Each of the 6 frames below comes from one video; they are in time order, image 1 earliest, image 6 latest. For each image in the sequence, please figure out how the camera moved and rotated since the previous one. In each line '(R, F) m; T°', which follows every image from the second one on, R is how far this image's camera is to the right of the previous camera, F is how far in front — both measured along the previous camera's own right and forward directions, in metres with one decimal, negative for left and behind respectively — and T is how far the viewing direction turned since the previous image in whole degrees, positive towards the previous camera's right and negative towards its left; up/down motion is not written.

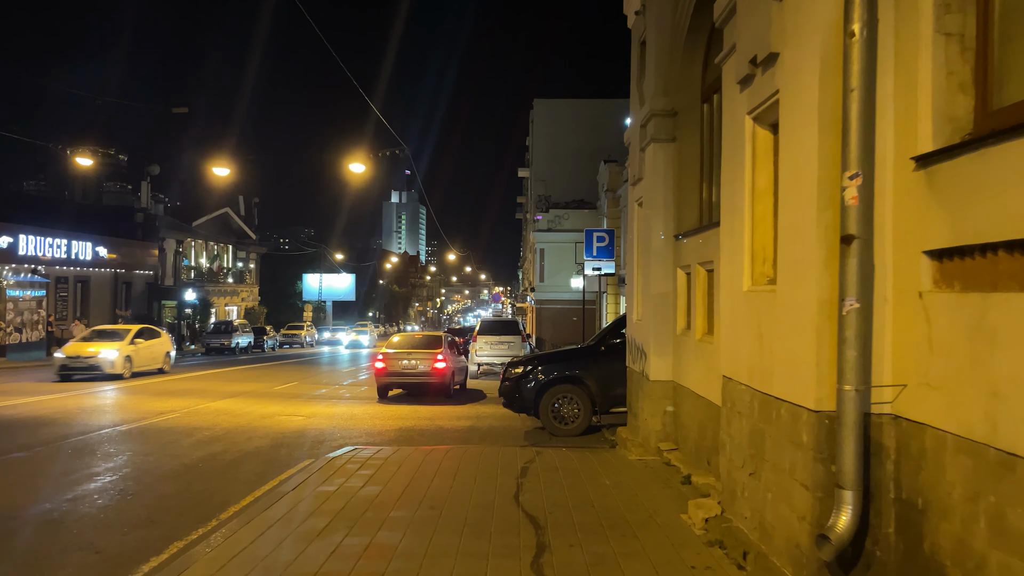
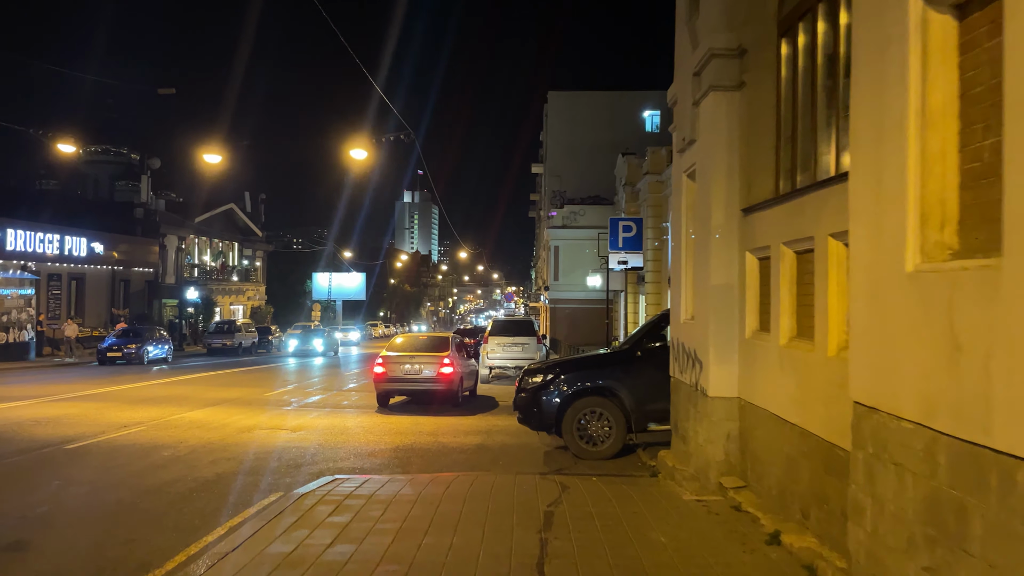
(-0.1, +1.8) m; -1°
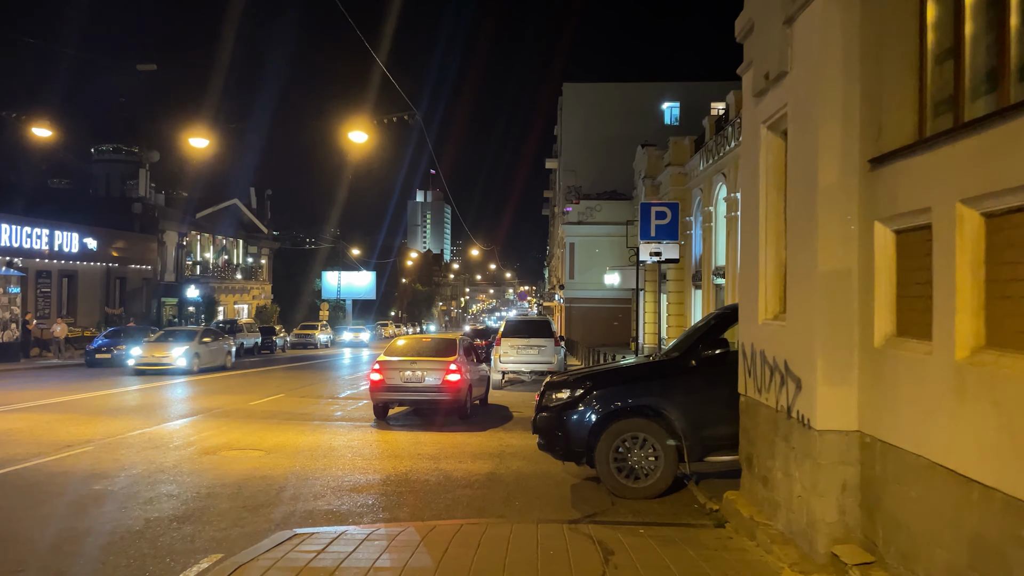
(-0.1, +1.9) m; -1°
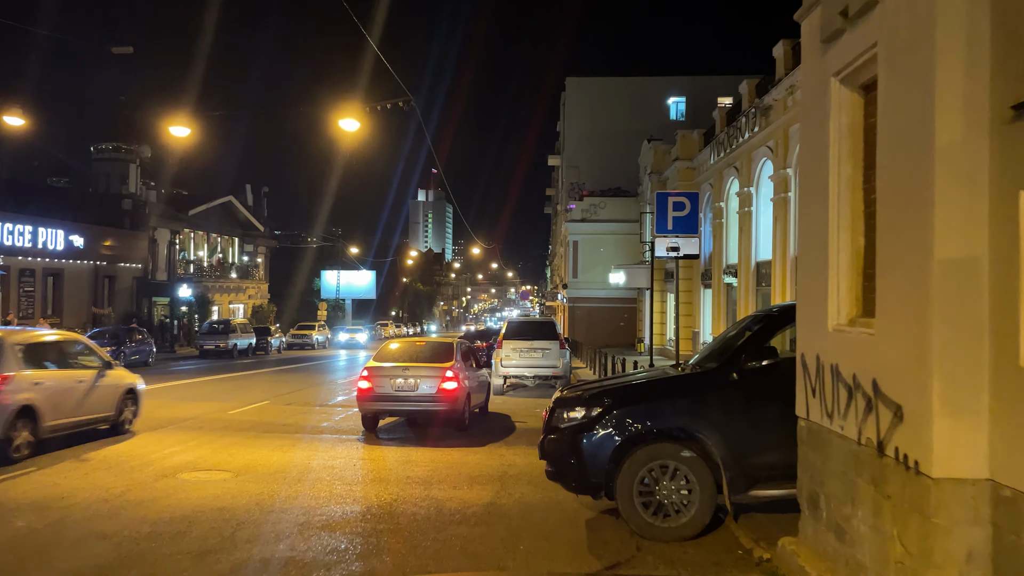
(0.0, +1.2) m; 0°
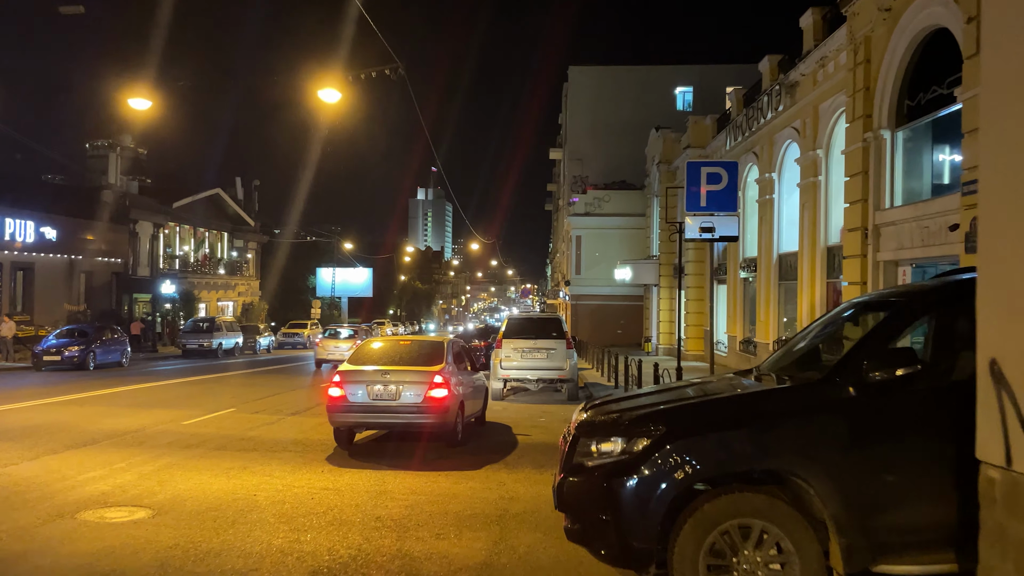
(0.0, +2.0) m; 0°
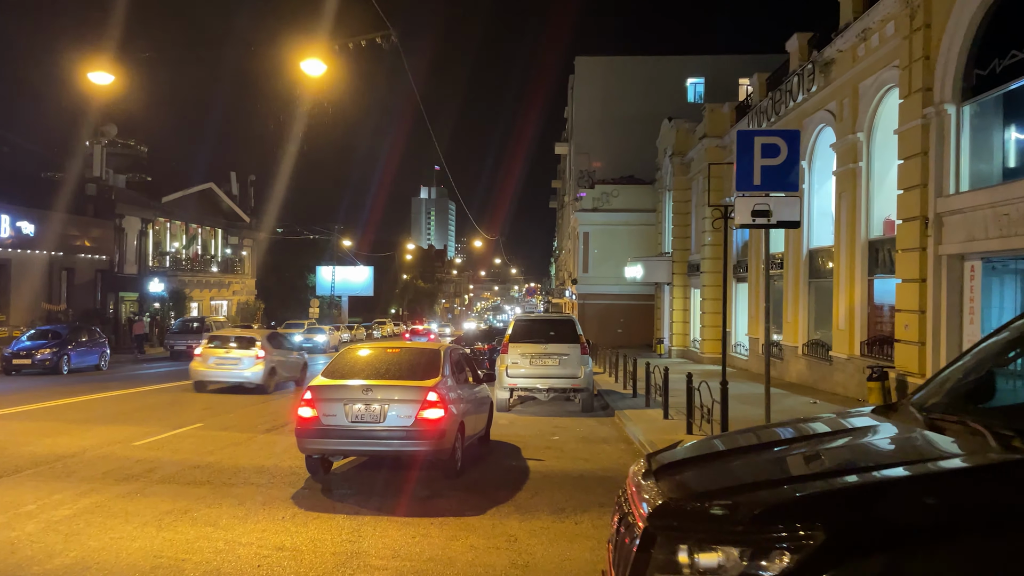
(-0.1, +1.8) m; 0°
